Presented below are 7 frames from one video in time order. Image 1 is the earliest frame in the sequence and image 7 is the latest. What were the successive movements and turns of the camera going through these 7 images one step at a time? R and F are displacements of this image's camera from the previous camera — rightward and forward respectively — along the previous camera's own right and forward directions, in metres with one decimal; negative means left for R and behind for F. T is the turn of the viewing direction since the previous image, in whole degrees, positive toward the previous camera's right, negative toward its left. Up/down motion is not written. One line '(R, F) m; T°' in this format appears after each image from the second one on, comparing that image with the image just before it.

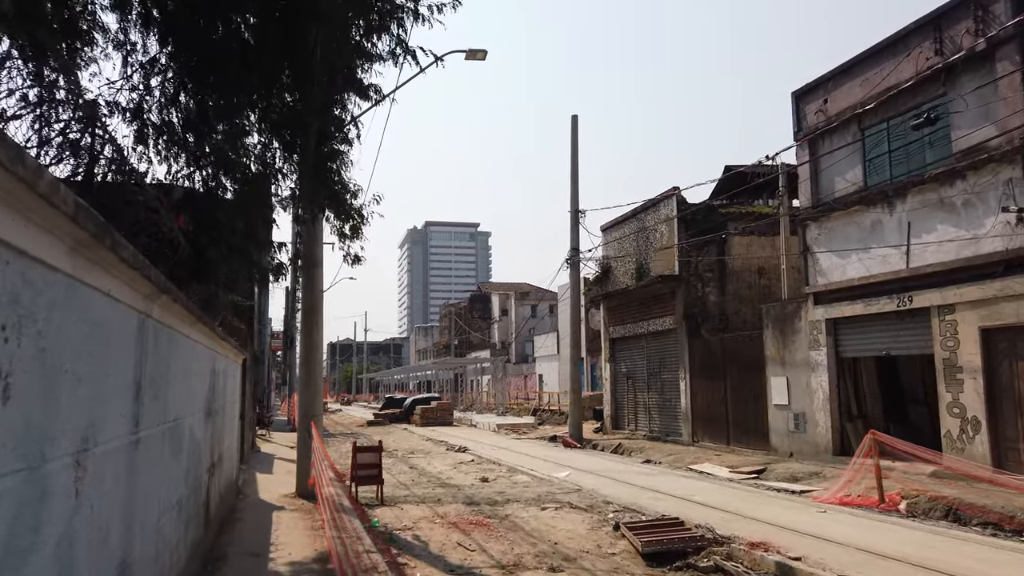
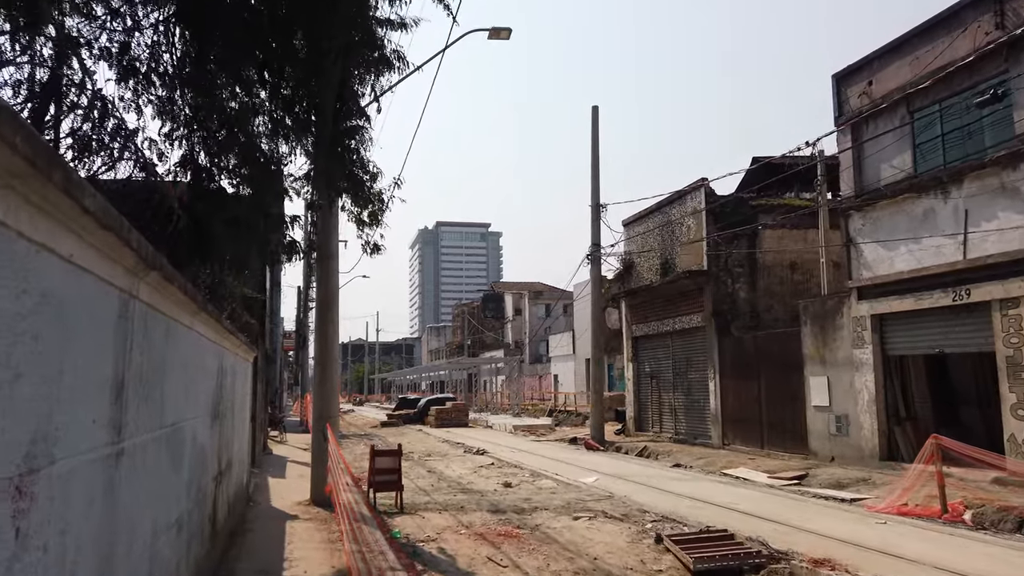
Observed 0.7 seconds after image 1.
(-0.3, +0.9) m; -1°
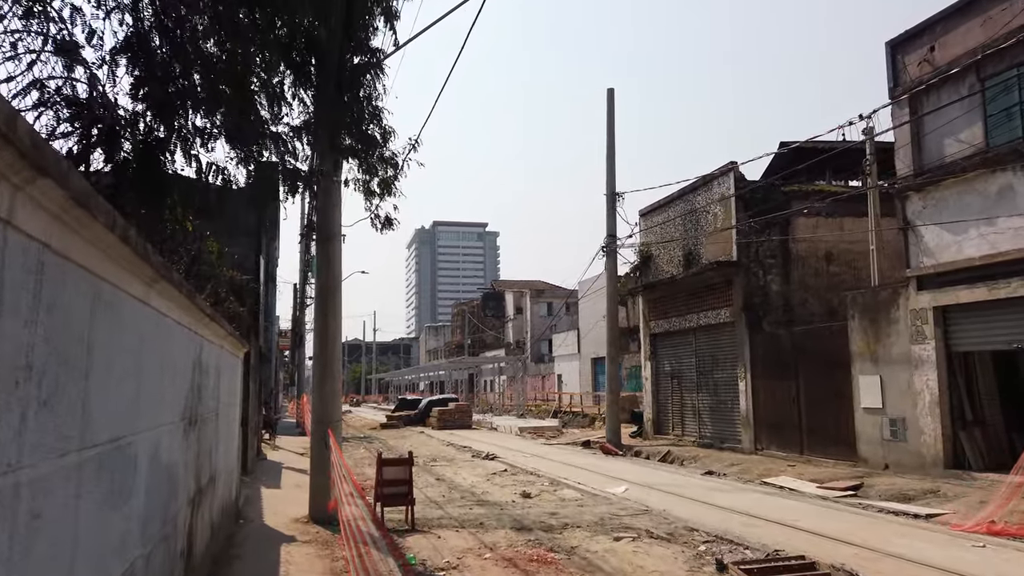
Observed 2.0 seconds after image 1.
(-0.5, +1.6) m; 0°
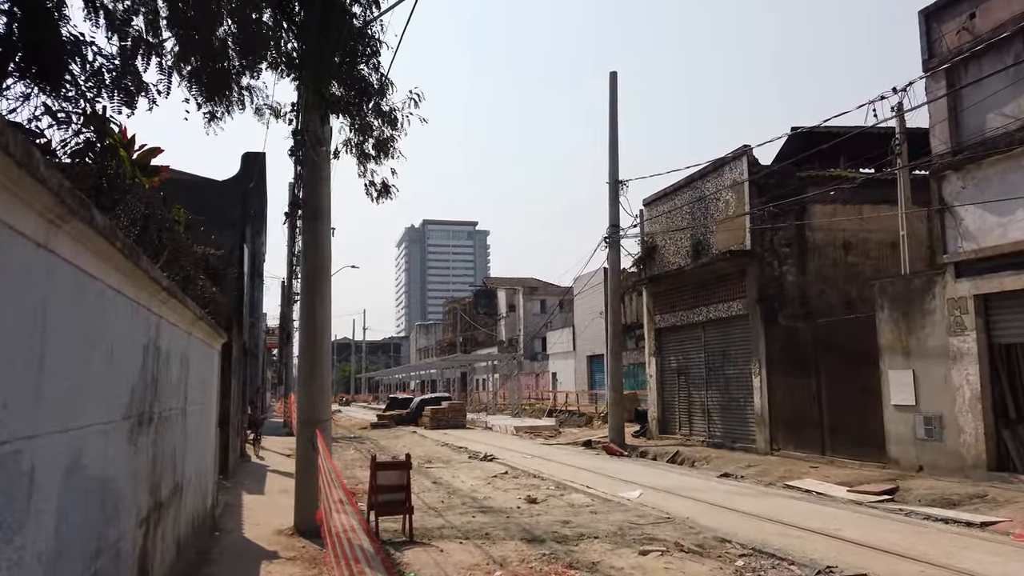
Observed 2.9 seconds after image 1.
(-0.3, +1.2) m; +1°
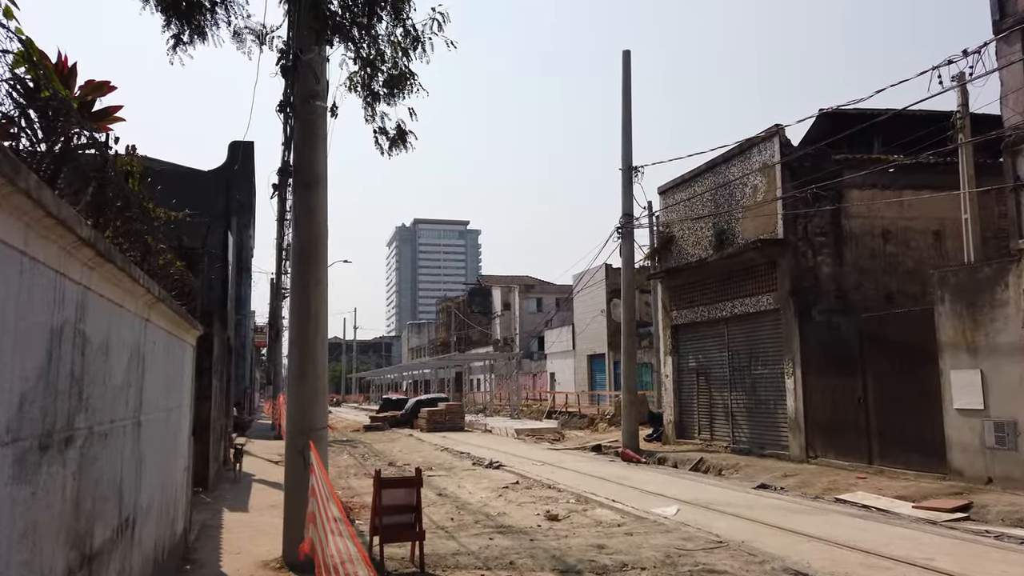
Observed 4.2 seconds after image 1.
(-0.5, +1.6) m; +1°
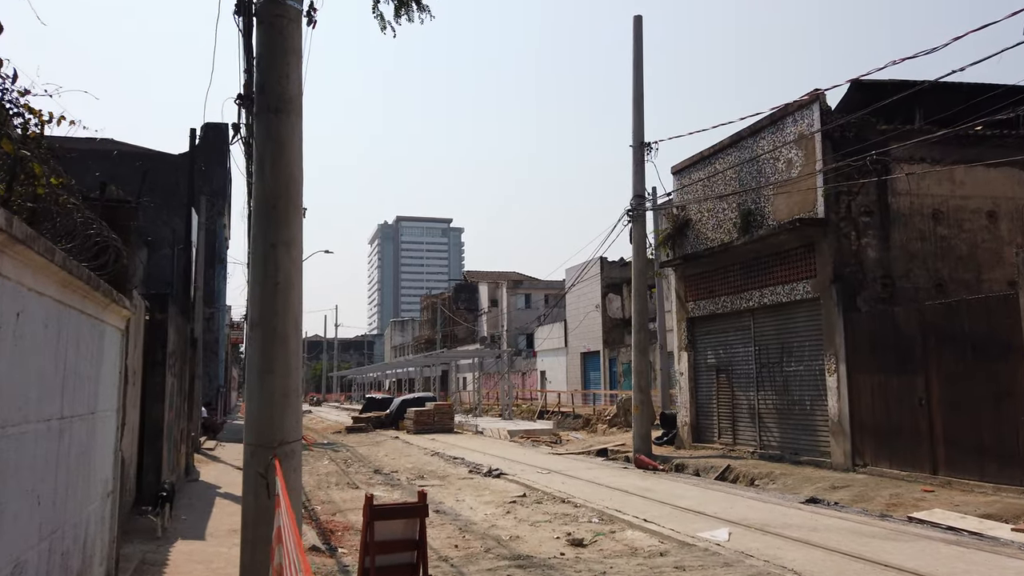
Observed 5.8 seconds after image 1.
(-0.5, +2.1) m; +1°
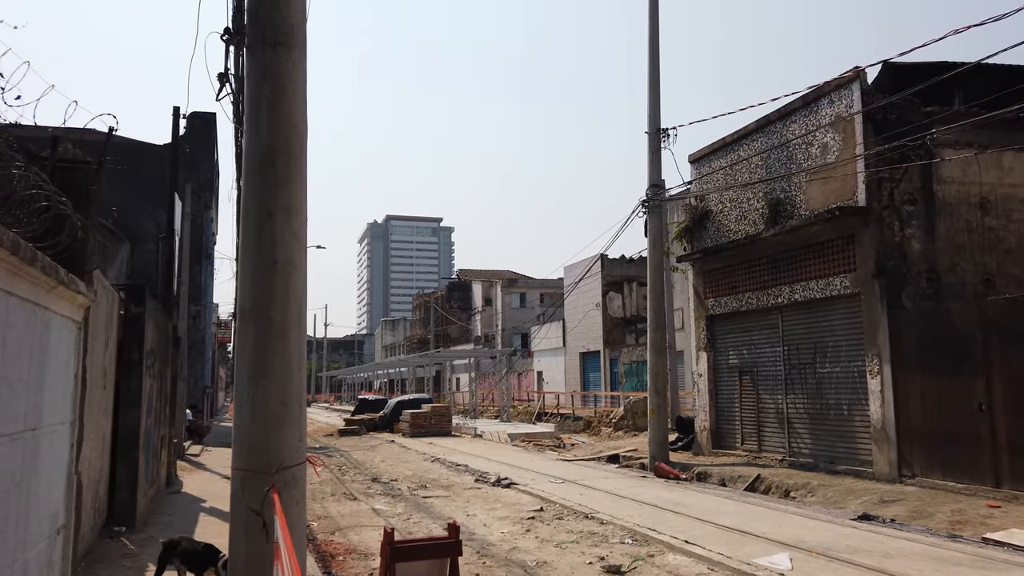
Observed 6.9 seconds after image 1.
(-0.5, +1.3) m; +1°
